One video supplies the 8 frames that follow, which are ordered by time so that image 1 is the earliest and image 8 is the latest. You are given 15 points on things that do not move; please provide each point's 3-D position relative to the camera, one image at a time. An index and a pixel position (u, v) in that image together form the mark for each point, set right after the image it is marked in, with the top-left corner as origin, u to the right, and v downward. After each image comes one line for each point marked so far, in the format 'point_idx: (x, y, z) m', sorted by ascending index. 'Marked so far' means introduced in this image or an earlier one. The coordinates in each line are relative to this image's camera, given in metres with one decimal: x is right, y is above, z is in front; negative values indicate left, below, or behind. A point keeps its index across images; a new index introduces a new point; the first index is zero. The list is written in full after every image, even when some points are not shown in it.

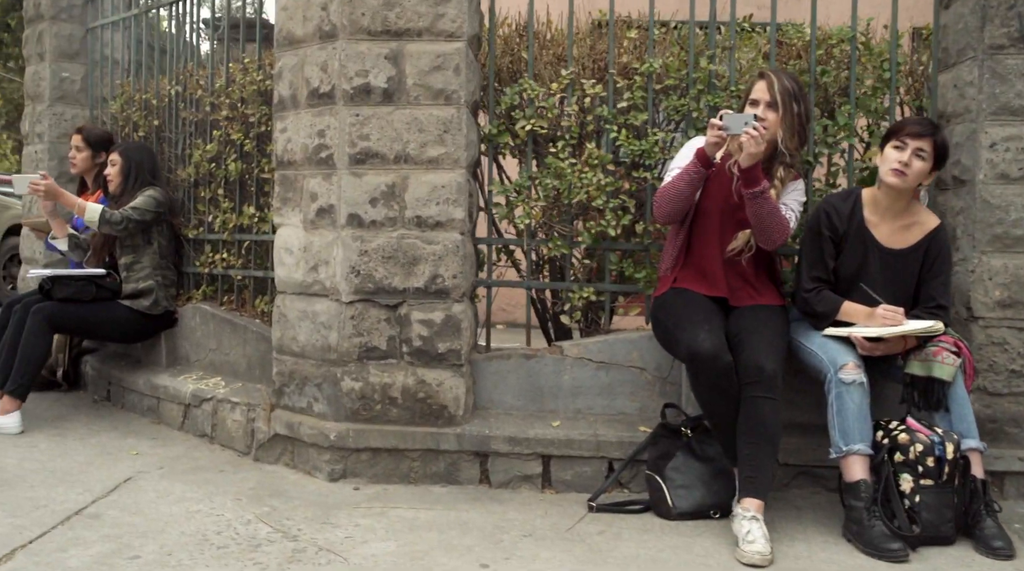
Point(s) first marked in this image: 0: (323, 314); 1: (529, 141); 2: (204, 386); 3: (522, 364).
0: (-0.8, -0.1, +3.5) m
1: (+0.1, +0.6, +3.6) m
2: (-1.5, -0.5, +4.1) m
3: (0.0, -0.3, +3.5) m
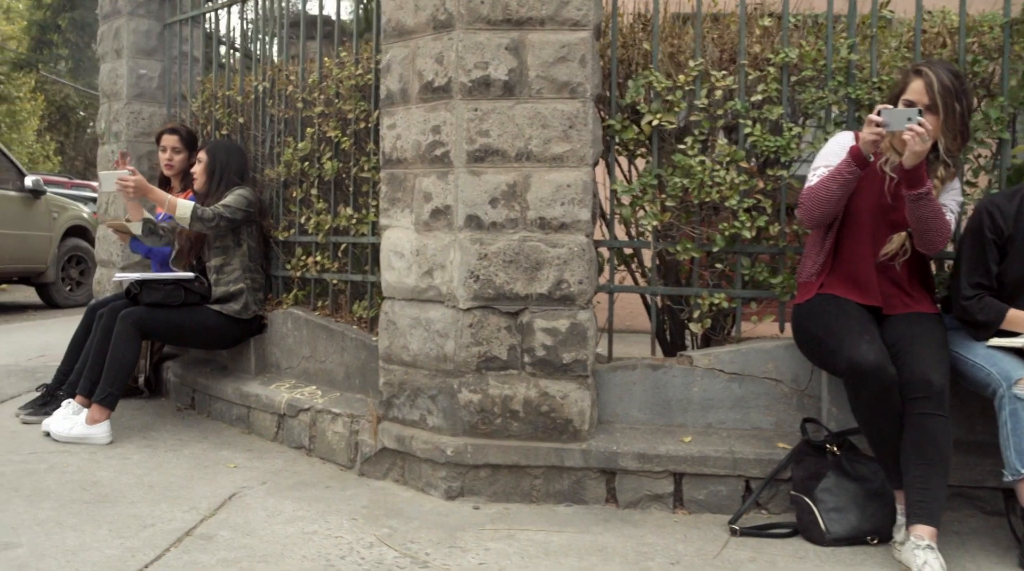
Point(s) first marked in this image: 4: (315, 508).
0: (-0.3, -0.1, +3.2) m
1: (+0.6, +0.6, +3.3) m
2: (-1.0, -0.5, +3.9) m
3: (+0.5, -0.4, +3.3) m
4: (-0.8, -0.9, +3.2) m
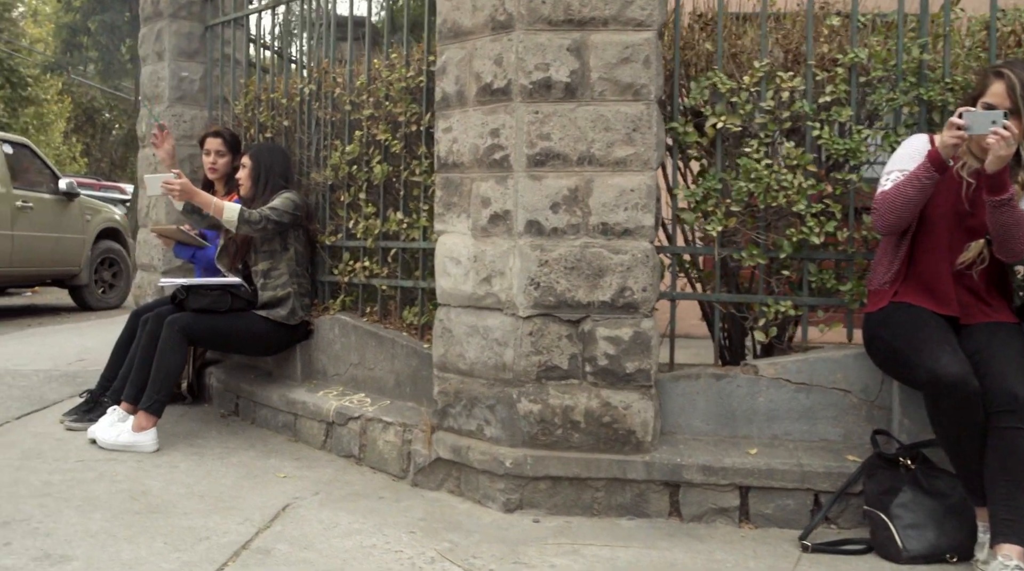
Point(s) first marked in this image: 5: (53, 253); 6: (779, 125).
0: (-0.1, -0.2, +3.2) m
1: (+0.8, +0.6, +3.2) m
2: (-0.8, -0.6, +3.9) m
3: (+0.8, -0.4, +3.2) m
4: (-0.5, -0.9, +3.1) m
5: (-5.3, +0.4, +9.5) m
6: (+1.0, +0.6, +3.2) m
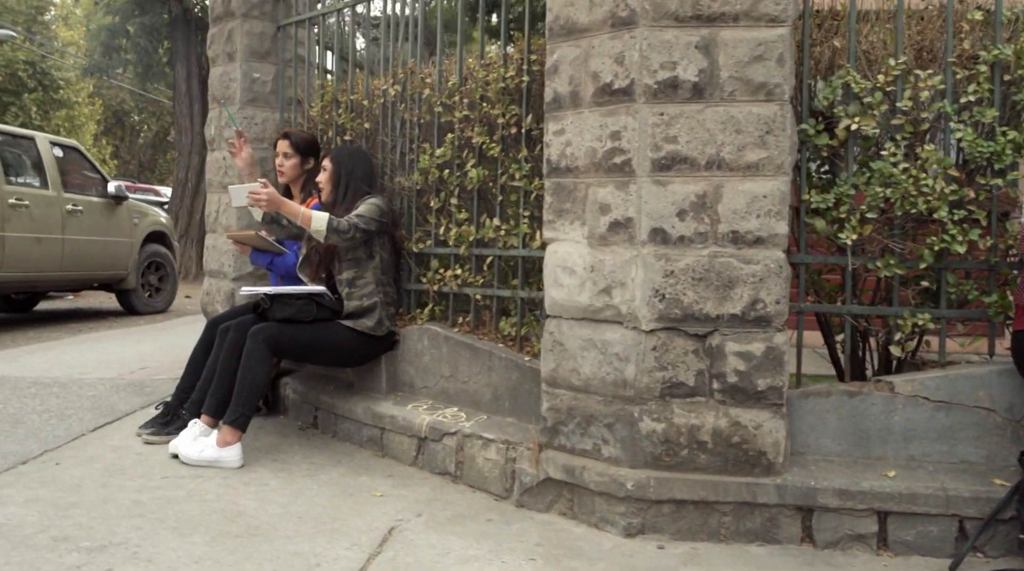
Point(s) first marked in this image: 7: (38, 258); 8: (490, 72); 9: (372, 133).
0: (+0.4, -0.2, +3.0) m
1: (+1.2, +0.5, +3.1) m
2: (-0.3, -0.6, +3.7) m
3: (+1.2, -0.4, +3.0) m
4: (-0.1, -0.9, +3.0) m
5: (-4.7, +0.3, +9.4) m
6: (+1.5, +0.6, +3.0) m
7: (-4.9, +0.3, +8.7) m
8: (-0.1, +1.0, +3.7) m
9: (-0.7, +0.8, +4.4) m
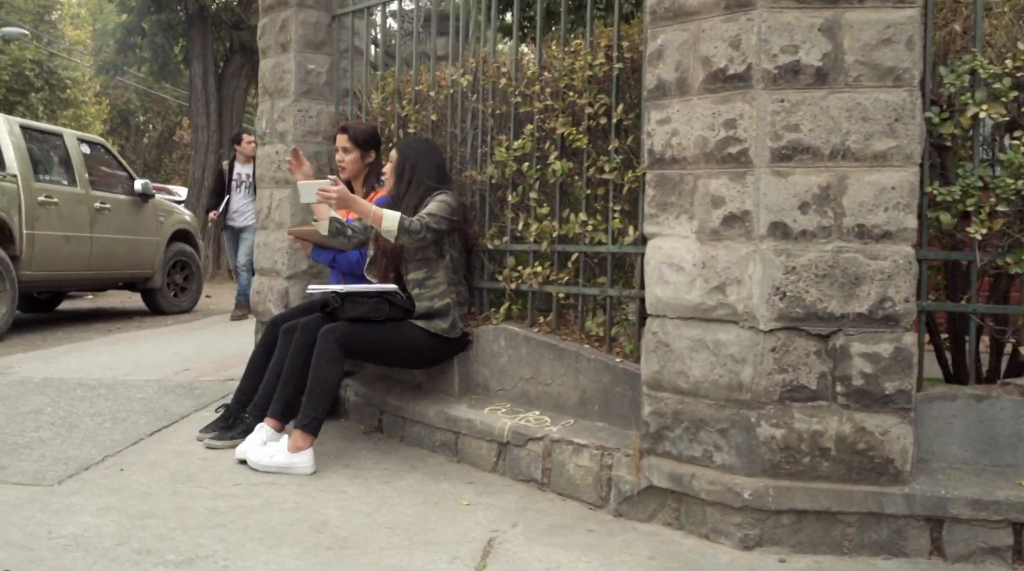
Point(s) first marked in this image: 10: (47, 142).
0: (+0.7, -0.2, +2.8) m
1: (+1.6, +0.5, +2.9) m
2: (+0.1, -0.6, +3.6) m
3: (+1.6, -0.4, +2.9) m
4: (+0.3, -0.9, +2.8) m
5: (-4.3, +0.3, +9.2) m
6: (+1.8, +0.6, +2.8) m
7: (-4.6, +0.3, +8.5) m
8: (+0.3, +1.0, +3.5) m
9: (-0.4, +0.8, +4.2) m
10: (-4.8, +1.5, +8.6) m
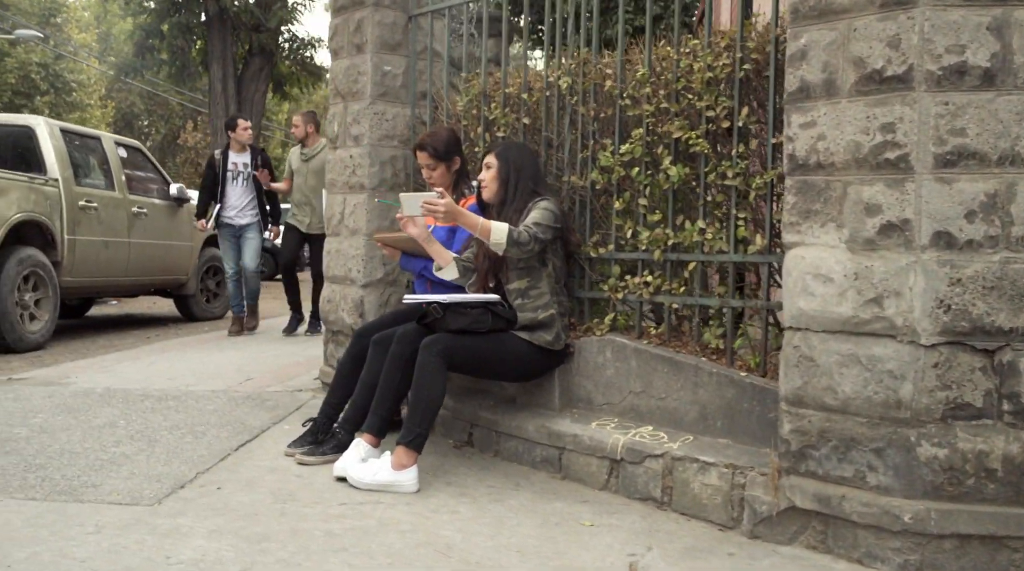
0: (+1.2, -0.2, +2.7) m
1: (+2.1, +0.5, +2.7) m
2: (+0.5, -0.6, +3.4) m
3: (+2.1, -0.5, +2.7) m
4: (+0.8, -1.0, +2.6) m
5: (-3.8, +0.3, +9.1) m
6: (+2.3, +0.6, +2.7) m
7: (-4.1, +0.2, +8.4) m
8: (+0.7, +0.9, +3.4) m
9: (+0.1, +0.8, +4.1) m
10: (-4.4, +1.4, +8.5) m
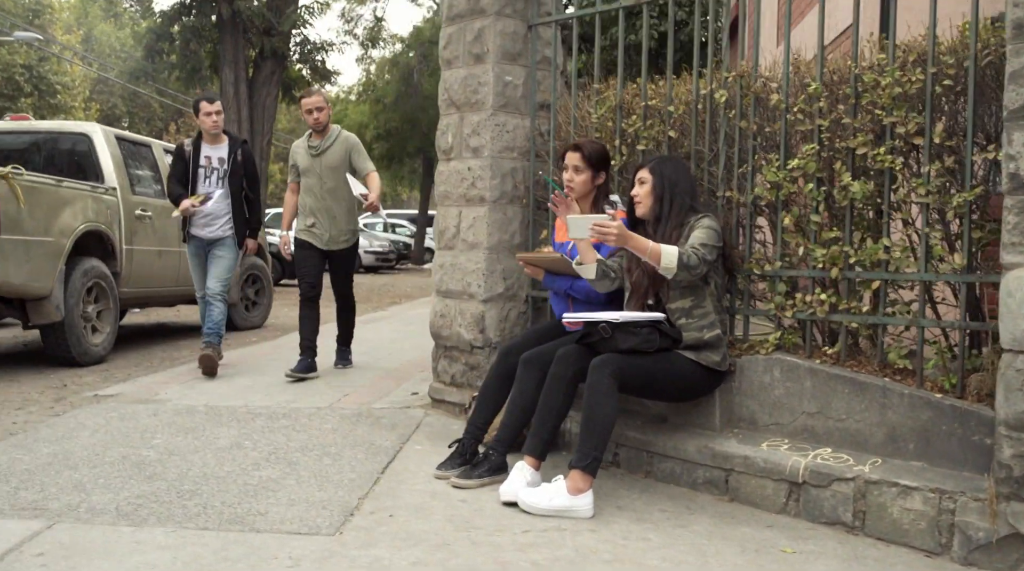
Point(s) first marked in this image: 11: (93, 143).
0: (+2.0, -0.3, +2.6) m
1: (+2.8, +0.4, +2.7) m
2: (+1.3, -0.7, +3.3) m
3: (+2.8, -0.5, +2.7) m
4: (+1.5, -1.0, +2.6) m
5: (-3.2, +0.2, +8.9) m
6: (+3.1, +0.5, +2.7) m
7: (-3.5, +0.1, +8.2) m
8: (+1.5, +0.8, +3.3) m
9: (+0.8, +0.7, +4.0) m
10: (-3.7, +1.3, +8.3) m
11: (-3.9, +1.3, +7.7) m
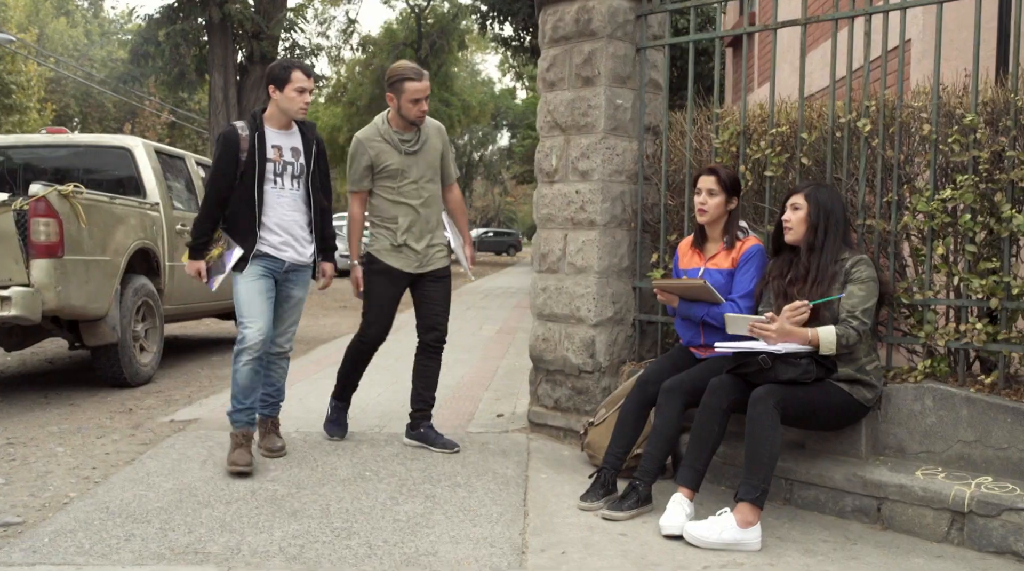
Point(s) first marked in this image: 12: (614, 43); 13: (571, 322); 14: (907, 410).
0: (+2.7, -0.4, +2.7) m
1: (+3.6, +0.3, +2.8) m
2: (+2.0, -0.8, +3.4) m
3: (+3.5, -0.7, +2.8) m
4: (+2.2, -1.2, +2.6) m
5: (-2.8, 0.0, +8.7) m
6: (+3.8, +0.4, +2.8) m
7: (-3.0, 0.0, +8.0) m
8: (+2.2, +0.7, +3.4) m
9: (+1.5, +0.6, +4.0) m
10: (-3.3, +1.2, +8.1) m
11: (-3.4, +1.2, +7.5) m
12: (+0.6, +1.3, +4.6) m
13: (+0.3, -0.2, +4.7) m
14: (+1.8, -0.6, +3.7) m
